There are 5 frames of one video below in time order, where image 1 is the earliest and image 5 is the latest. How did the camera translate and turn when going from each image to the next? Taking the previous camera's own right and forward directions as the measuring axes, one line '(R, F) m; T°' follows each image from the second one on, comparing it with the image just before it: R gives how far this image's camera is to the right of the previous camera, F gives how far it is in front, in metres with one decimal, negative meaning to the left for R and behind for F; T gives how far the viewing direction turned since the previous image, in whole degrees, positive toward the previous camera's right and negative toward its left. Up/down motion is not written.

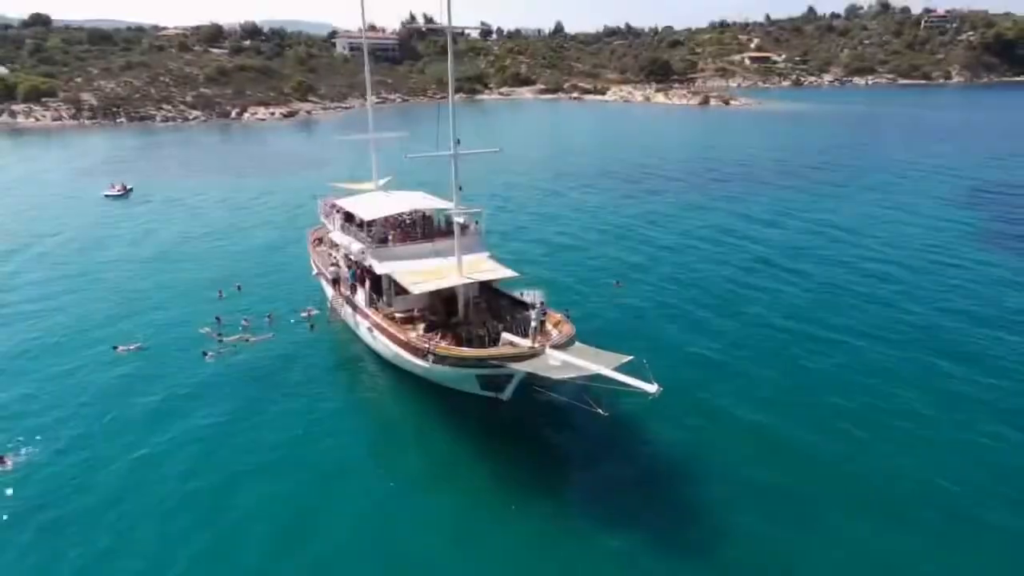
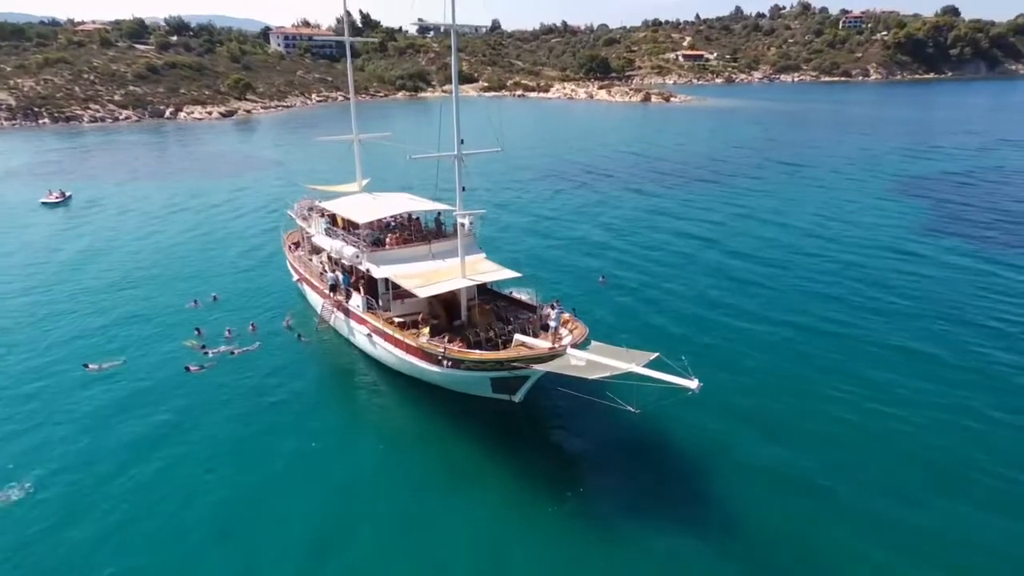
(-2.4, +0.3) m; +5°
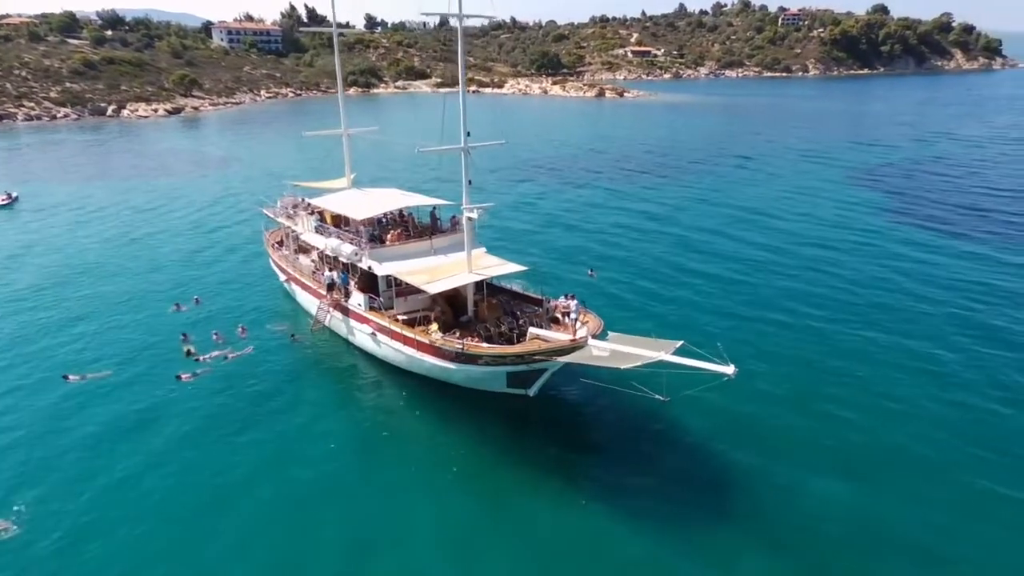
(-2.1, +0.3) m; +4°
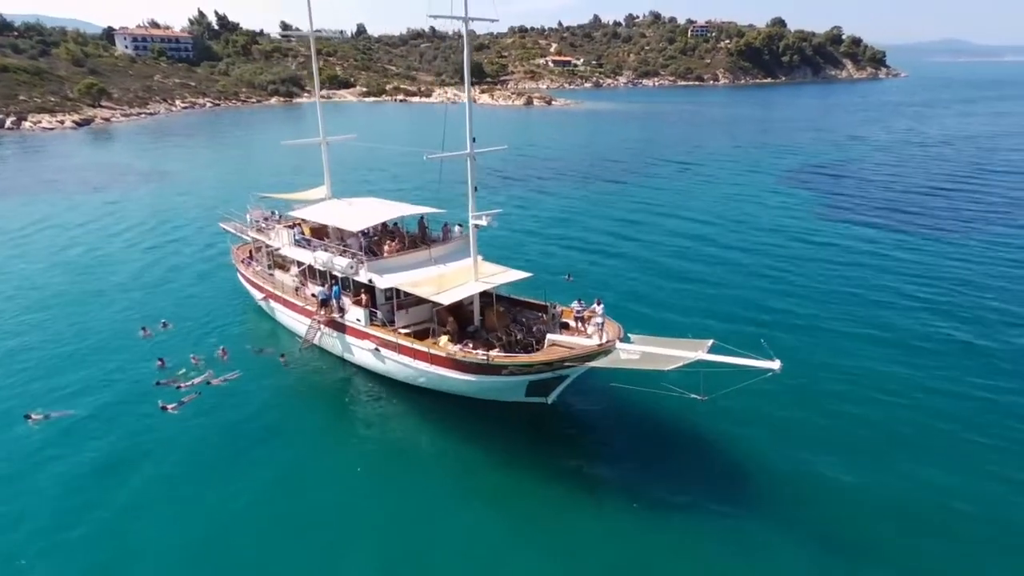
(-3.0, +0.6) m; +7°
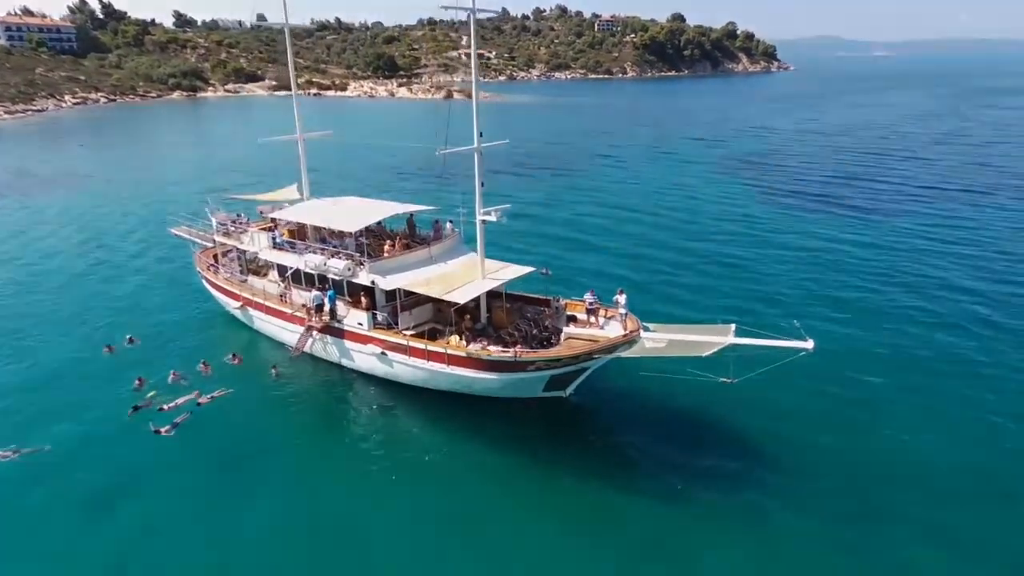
(-3.3, +0.4) m; +8°
